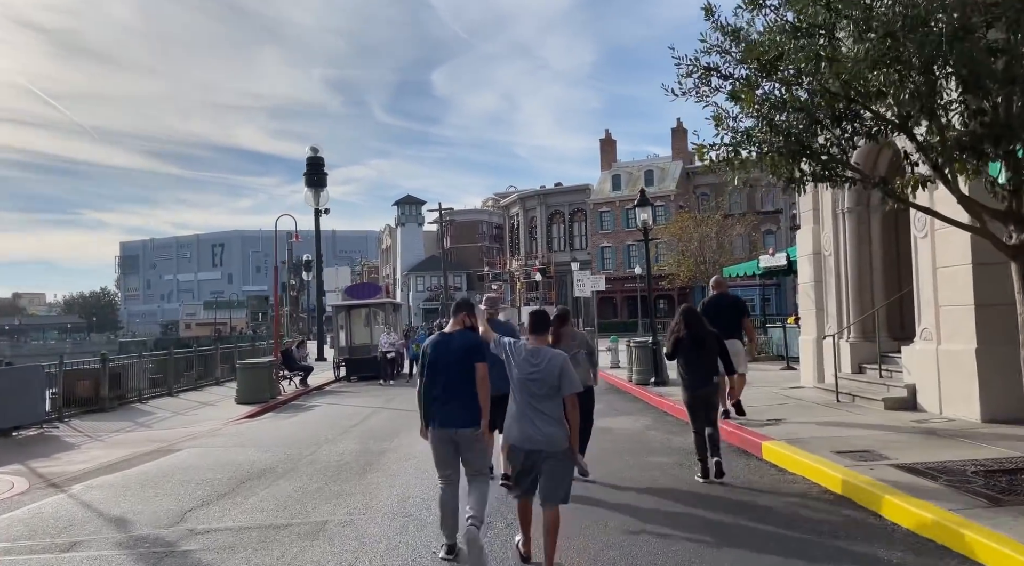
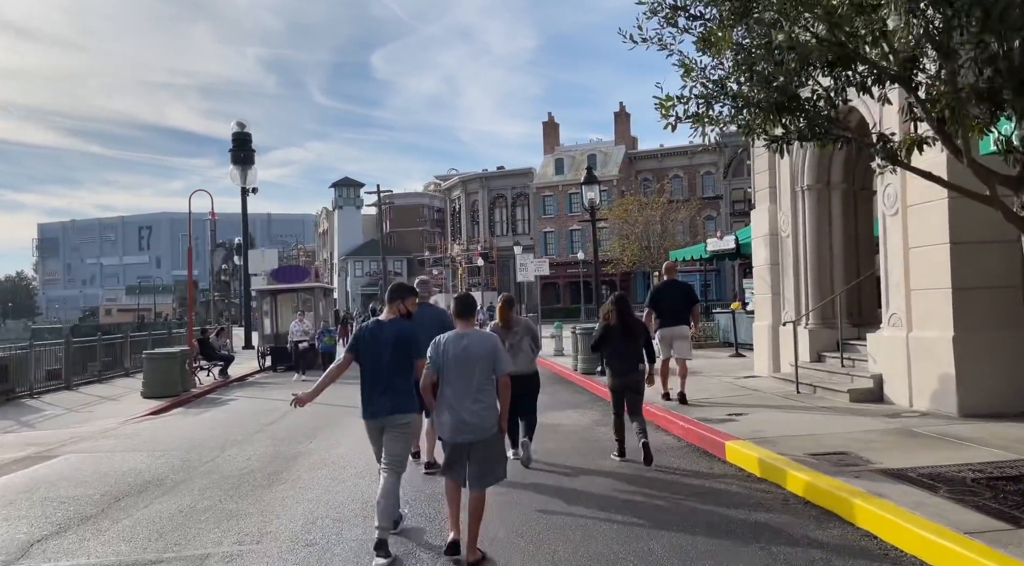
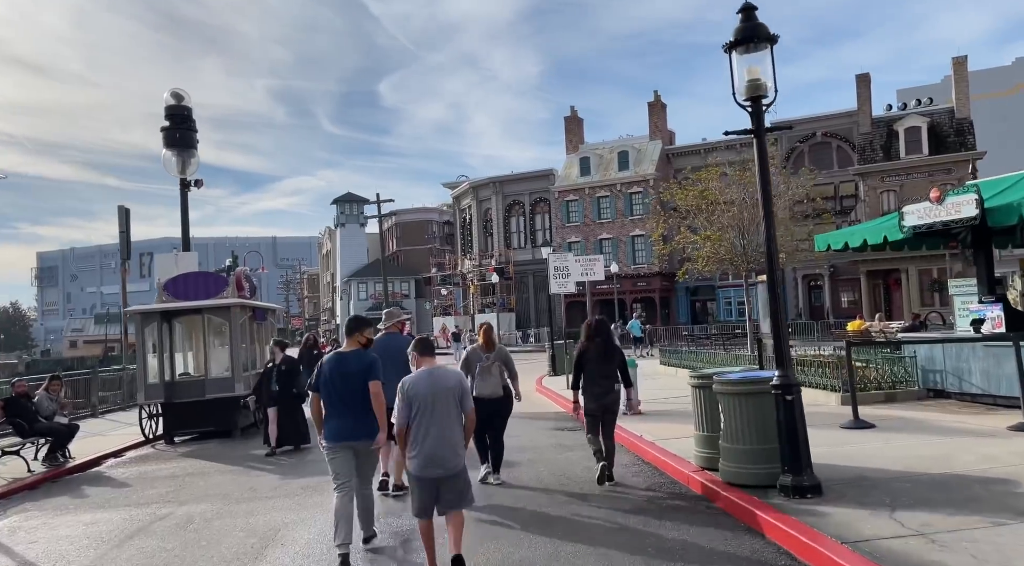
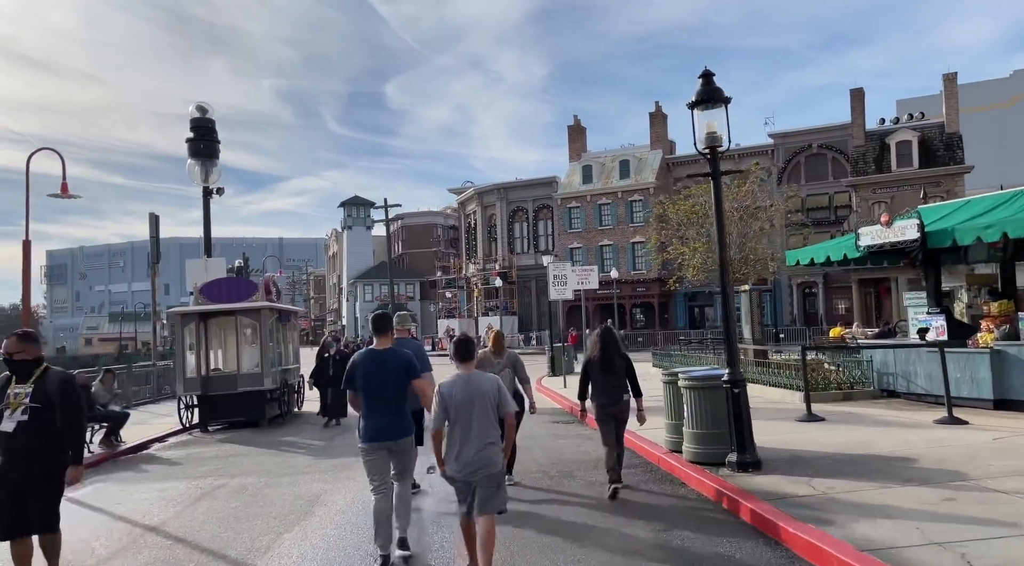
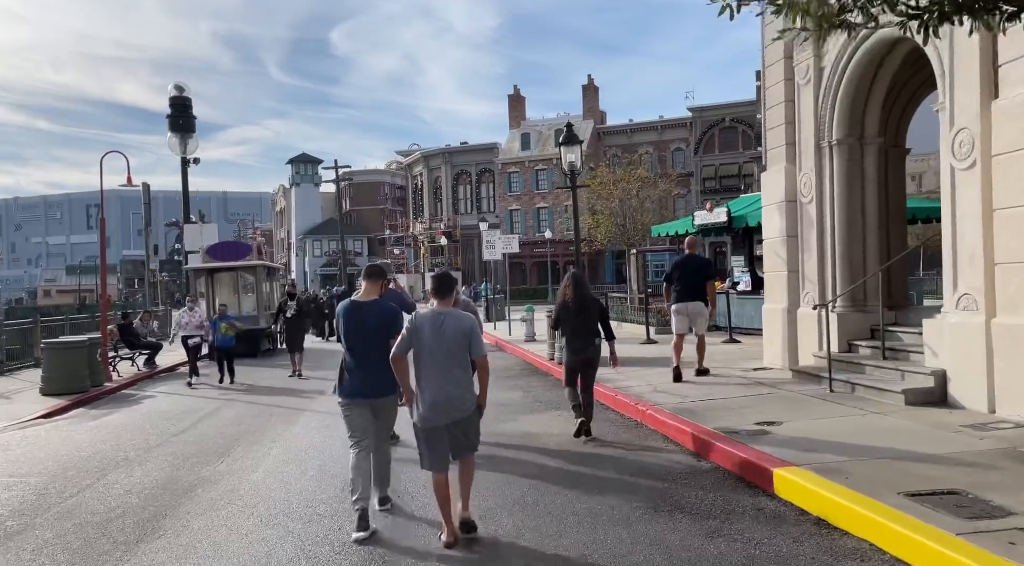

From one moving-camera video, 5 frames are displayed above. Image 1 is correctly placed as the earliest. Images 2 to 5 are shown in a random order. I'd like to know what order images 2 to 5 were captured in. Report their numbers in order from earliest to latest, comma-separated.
2, 5, 4, 3
